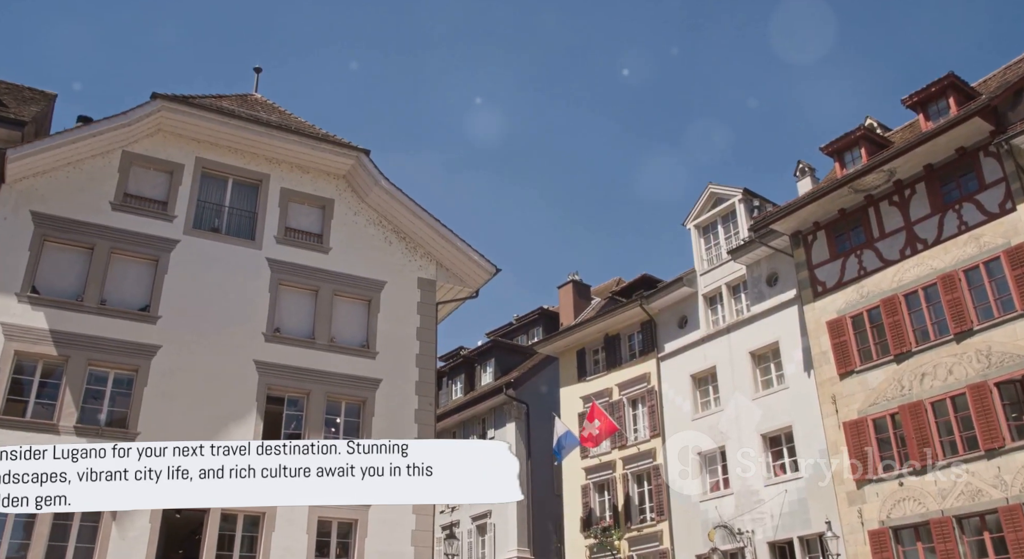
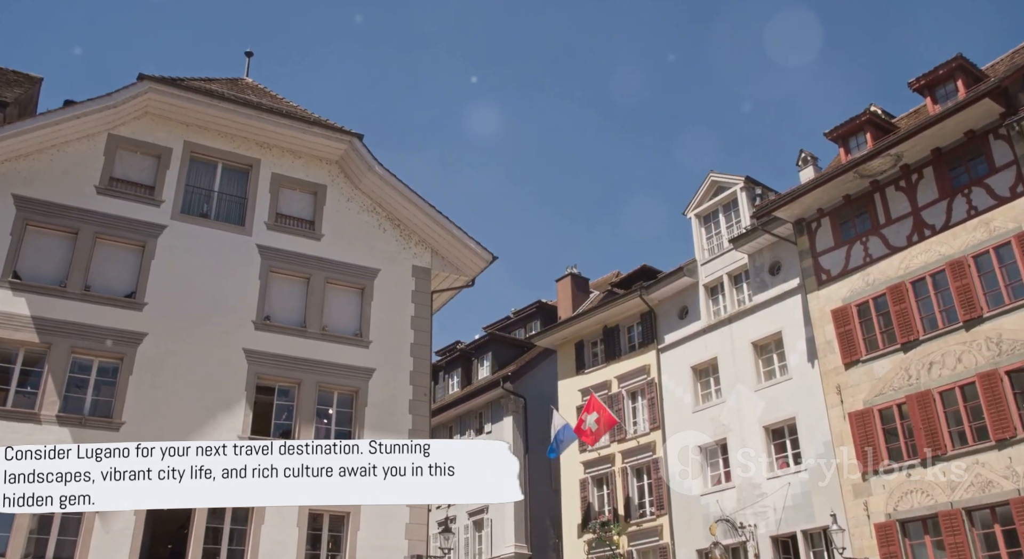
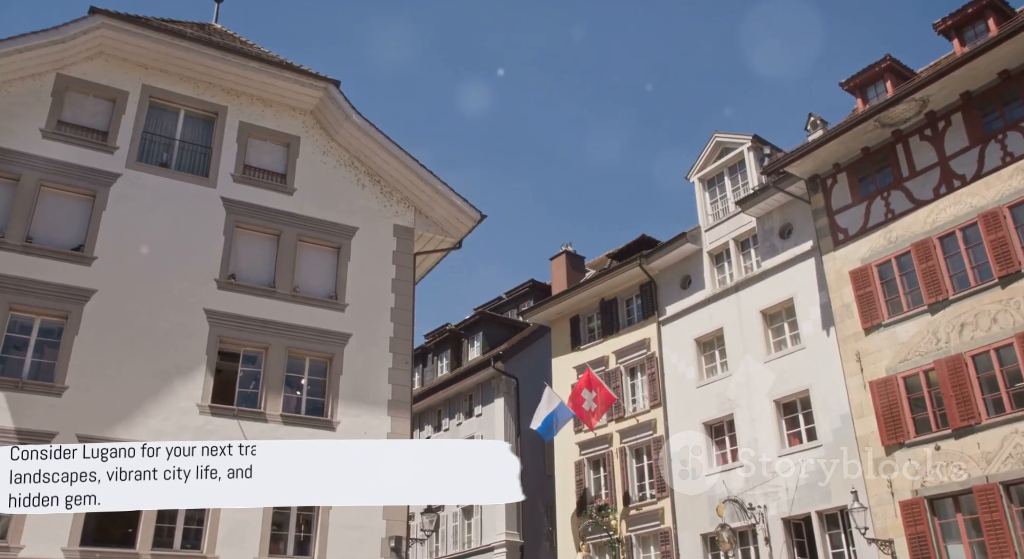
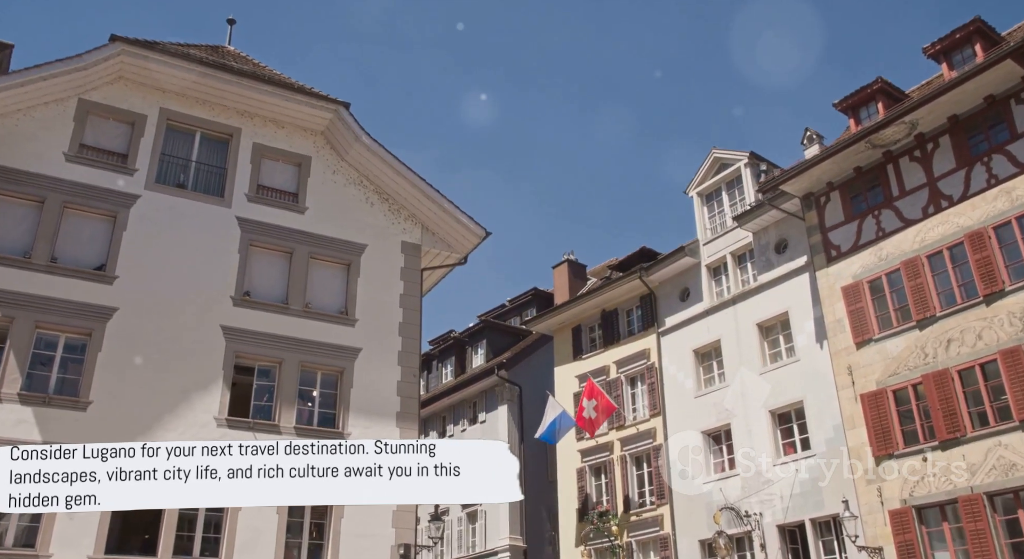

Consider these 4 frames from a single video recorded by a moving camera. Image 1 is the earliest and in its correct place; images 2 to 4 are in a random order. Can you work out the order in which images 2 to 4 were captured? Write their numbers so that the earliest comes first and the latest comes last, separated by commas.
2, 4, 3
